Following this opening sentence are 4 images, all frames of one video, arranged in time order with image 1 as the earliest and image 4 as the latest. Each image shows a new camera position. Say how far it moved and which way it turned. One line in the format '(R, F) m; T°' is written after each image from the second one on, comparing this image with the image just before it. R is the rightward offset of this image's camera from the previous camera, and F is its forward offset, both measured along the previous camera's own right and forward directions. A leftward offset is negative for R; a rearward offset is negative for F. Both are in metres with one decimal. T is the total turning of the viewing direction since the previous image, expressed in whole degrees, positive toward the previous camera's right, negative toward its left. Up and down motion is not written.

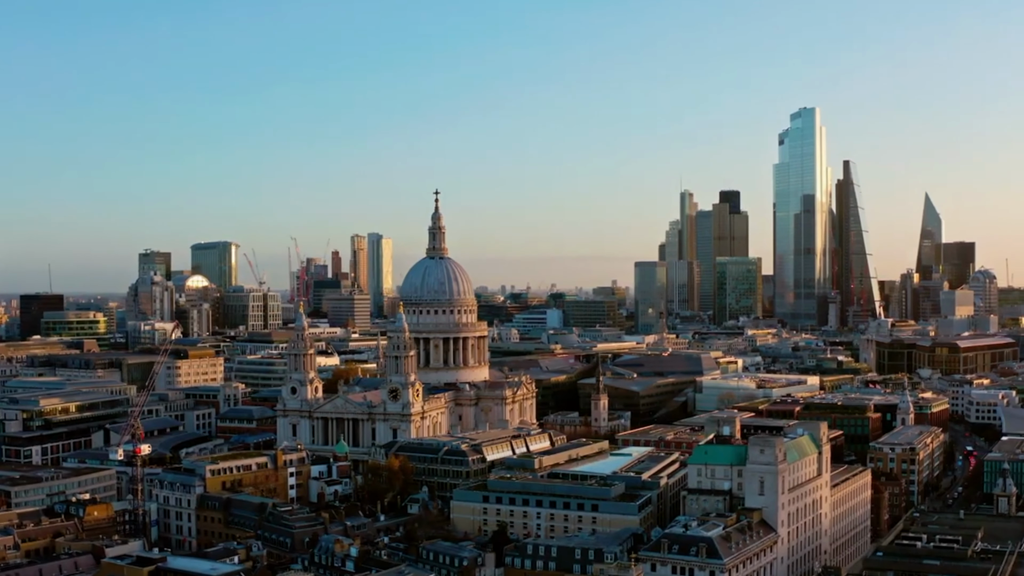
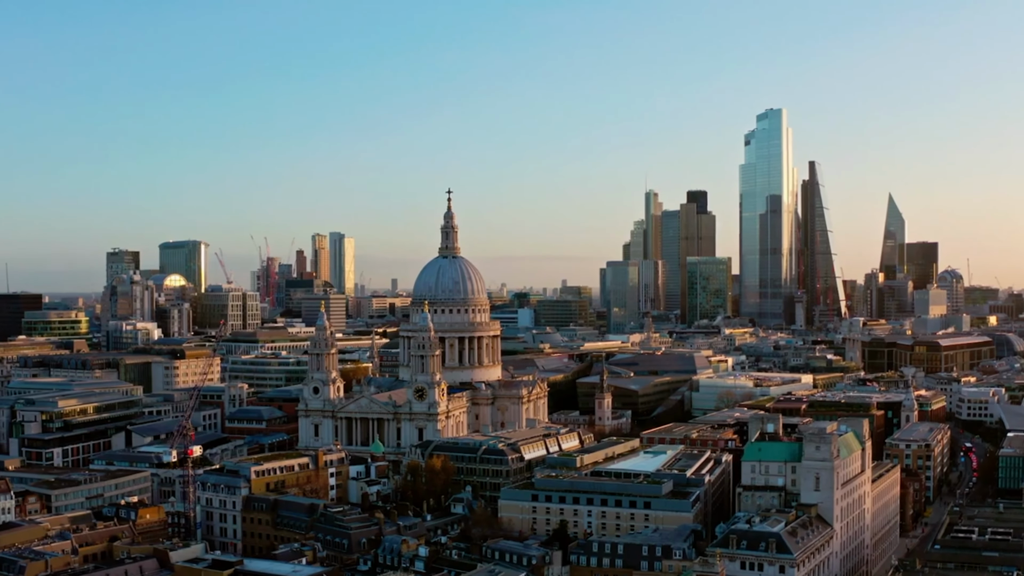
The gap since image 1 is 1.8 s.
(-8.3, 0.0) m; +3°
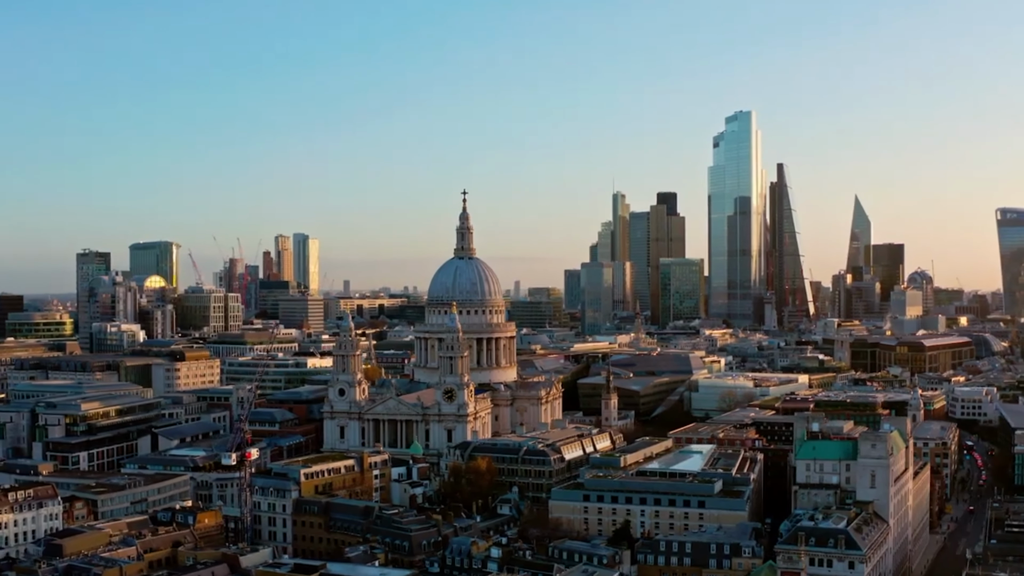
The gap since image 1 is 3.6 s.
(-8.3, +0.3) m; +3°
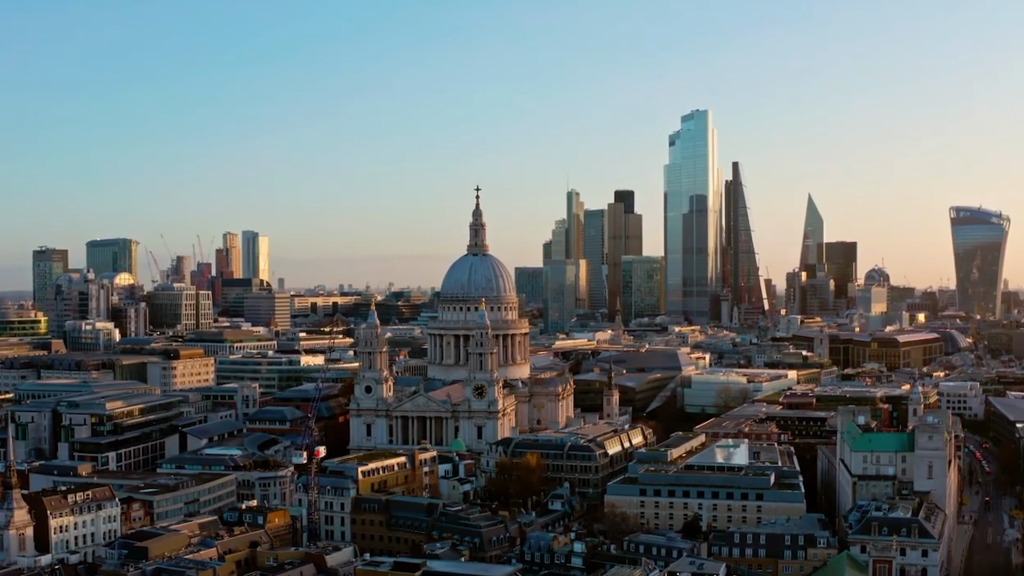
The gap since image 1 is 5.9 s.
(-10.2, +0.6) m; +4°
